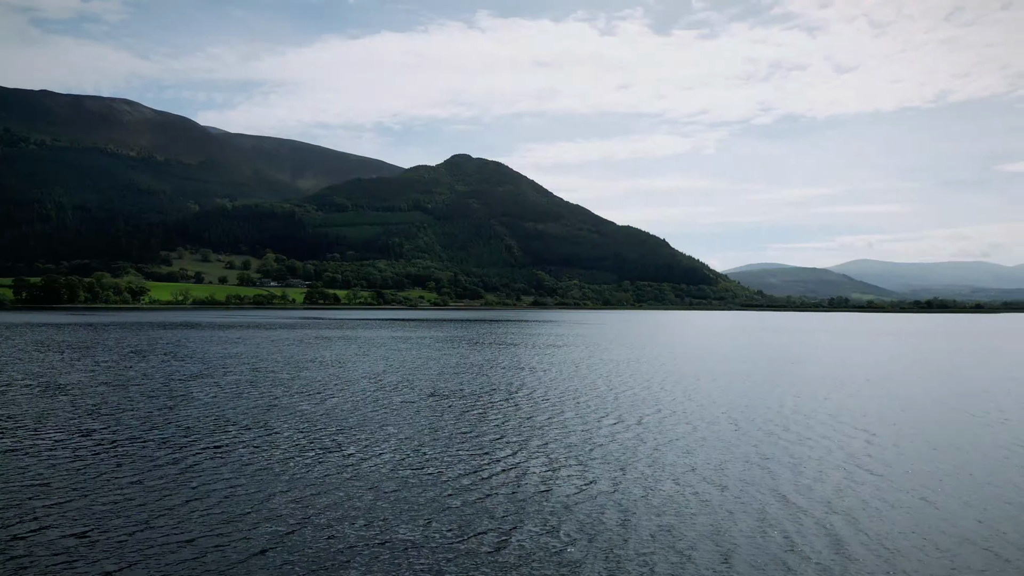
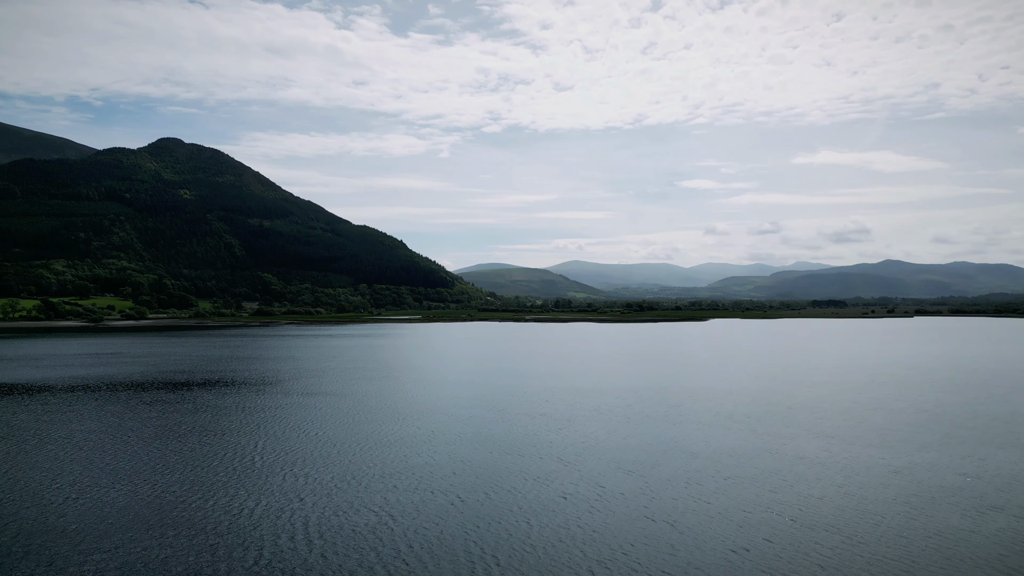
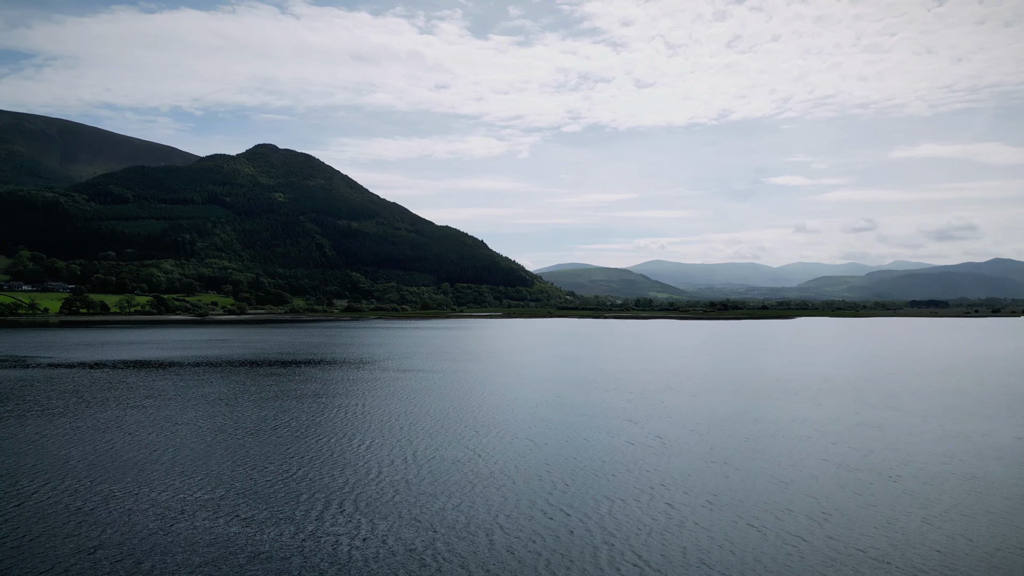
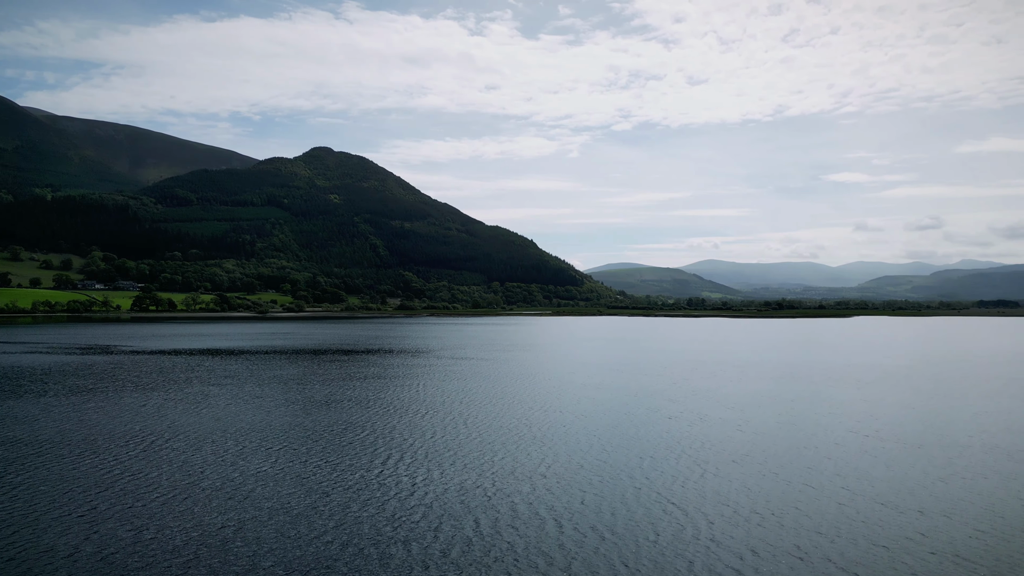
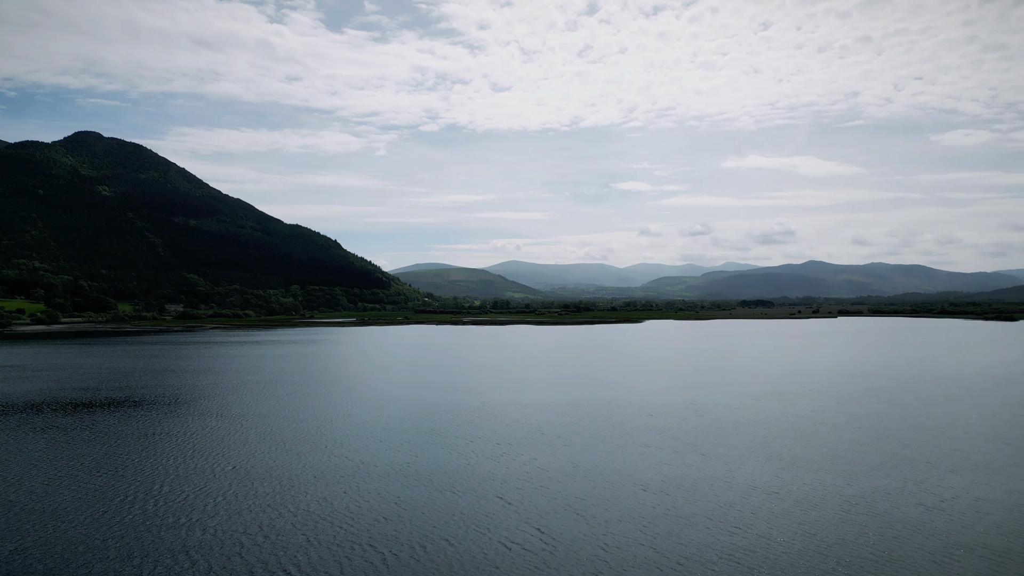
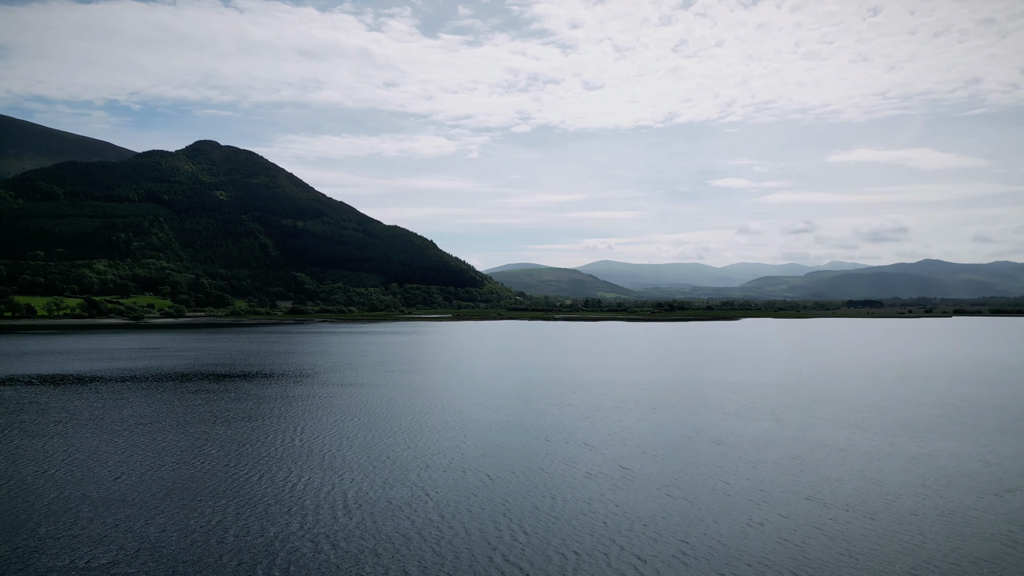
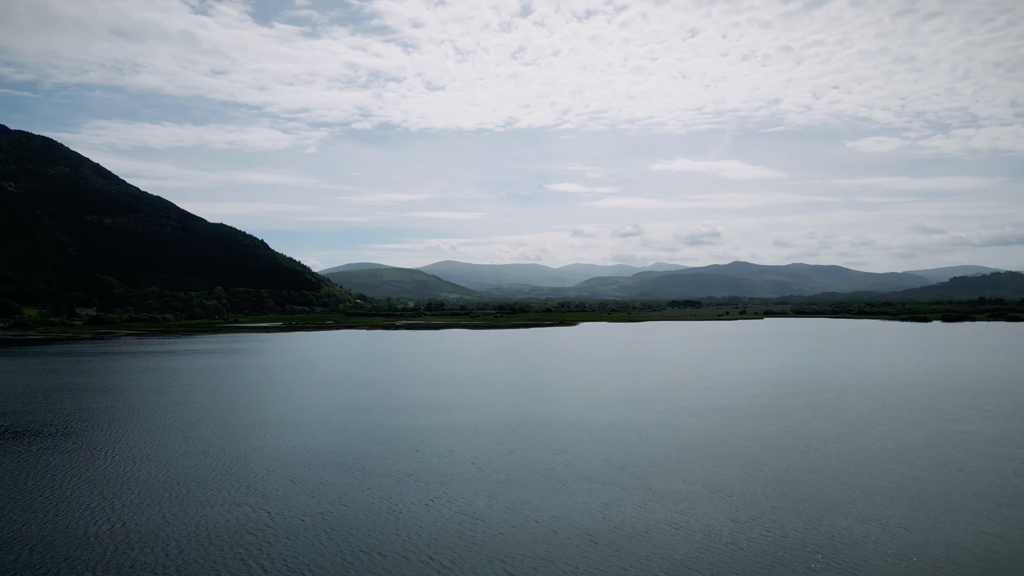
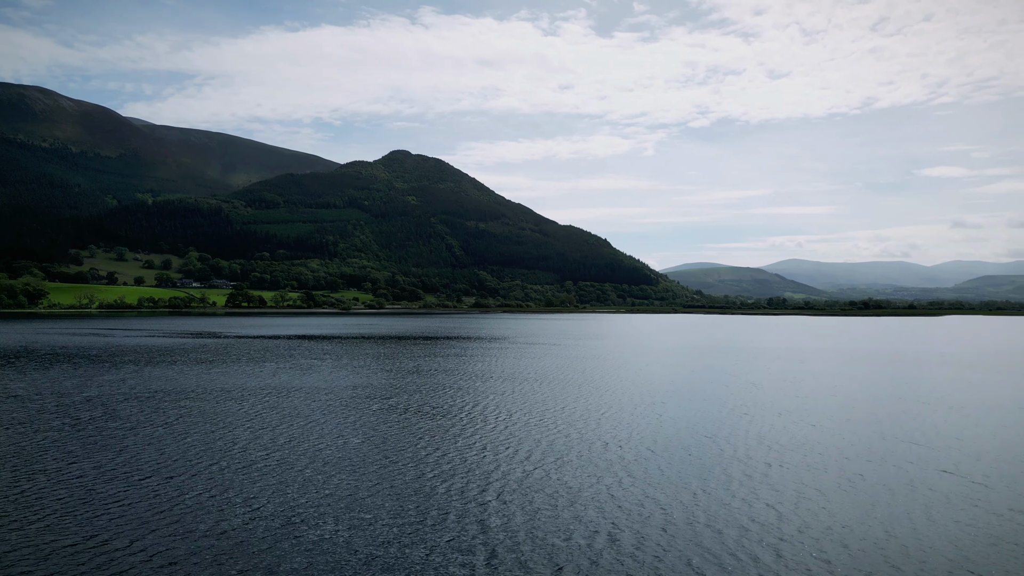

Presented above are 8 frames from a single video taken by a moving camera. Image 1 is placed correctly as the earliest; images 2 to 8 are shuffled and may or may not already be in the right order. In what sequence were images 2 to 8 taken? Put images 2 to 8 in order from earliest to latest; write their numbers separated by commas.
8, 4, 3, 6, 2, 5, 7
